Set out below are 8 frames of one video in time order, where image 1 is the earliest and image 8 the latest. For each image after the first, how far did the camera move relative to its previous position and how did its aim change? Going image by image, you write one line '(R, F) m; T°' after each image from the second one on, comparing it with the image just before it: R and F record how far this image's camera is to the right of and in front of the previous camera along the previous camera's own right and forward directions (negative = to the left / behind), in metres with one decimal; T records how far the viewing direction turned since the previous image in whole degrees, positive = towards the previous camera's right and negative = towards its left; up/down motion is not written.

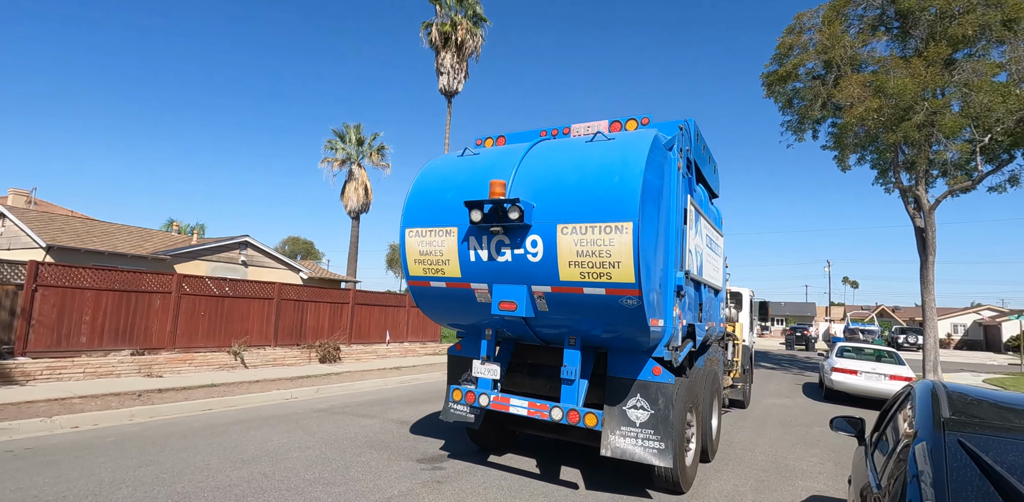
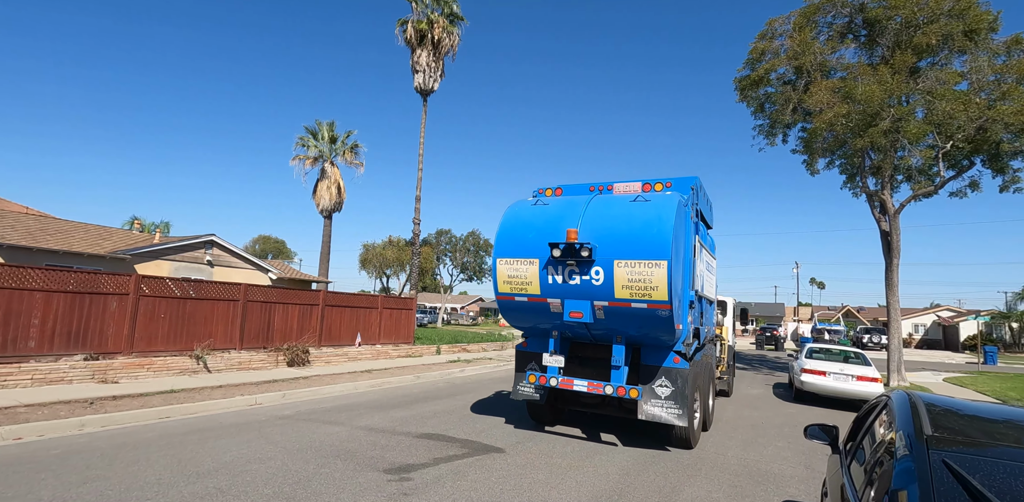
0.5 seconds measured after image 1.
(0.0, +0.2) m; +3°
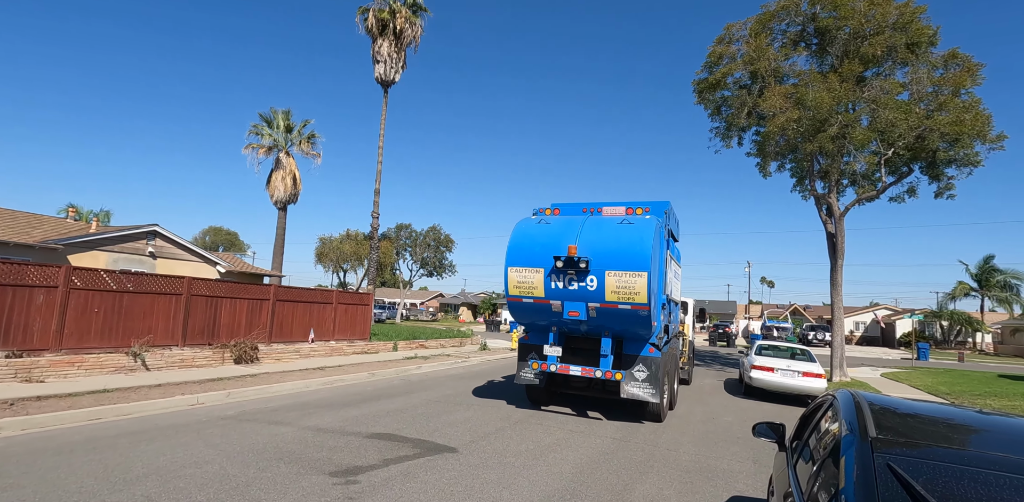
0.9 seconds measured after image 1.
(+0.1, +0.1) m; +4°
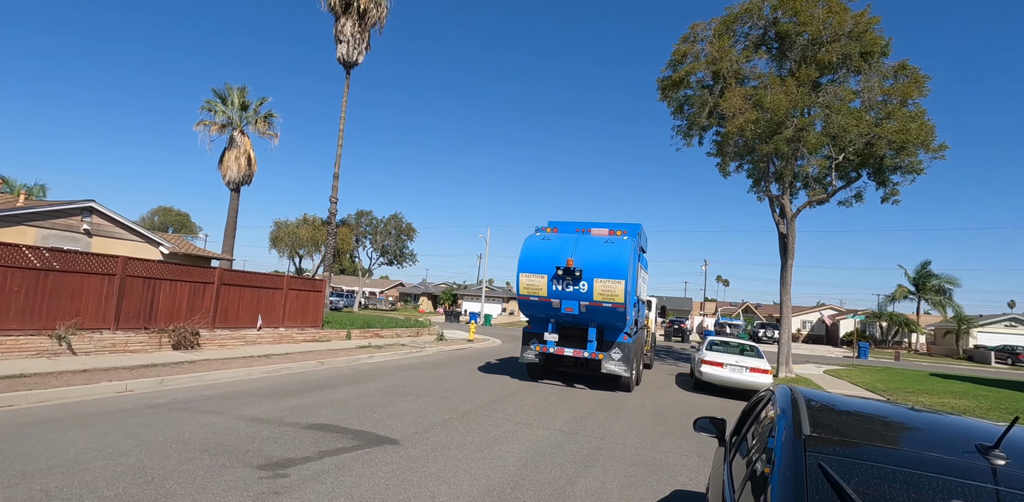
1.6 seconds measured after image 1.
(+0.2, +0.2) m; +4°
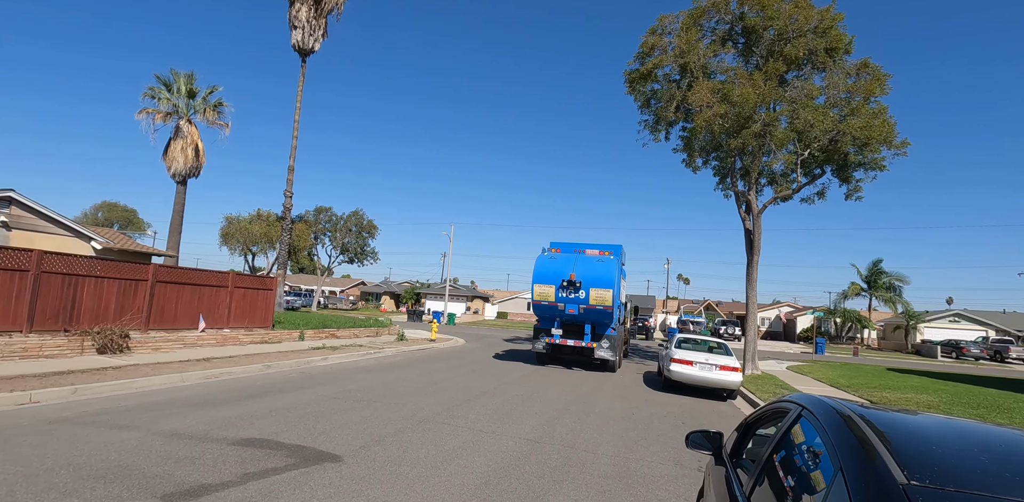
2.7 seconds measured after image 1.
(+0.1, +0.7) m; +4°
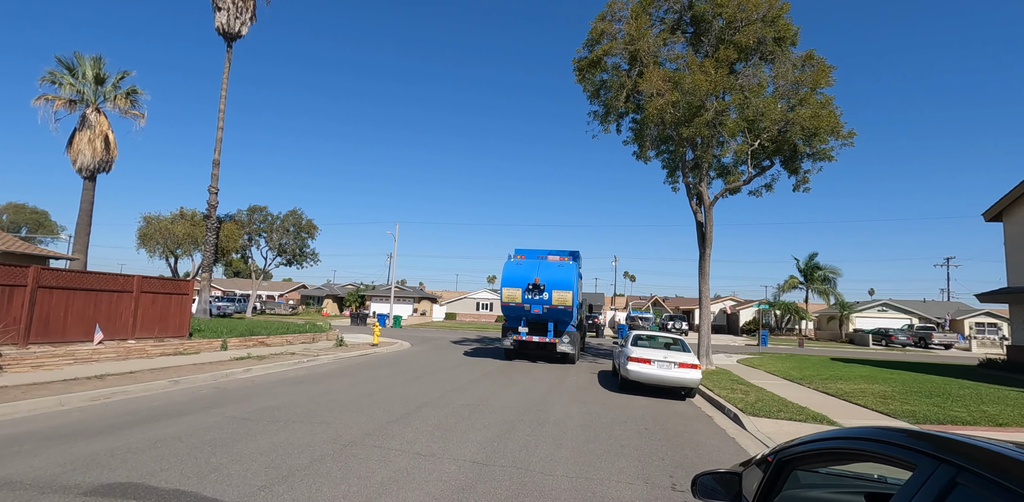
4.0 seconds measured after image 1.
(+0.1, +1.1) m; +6°
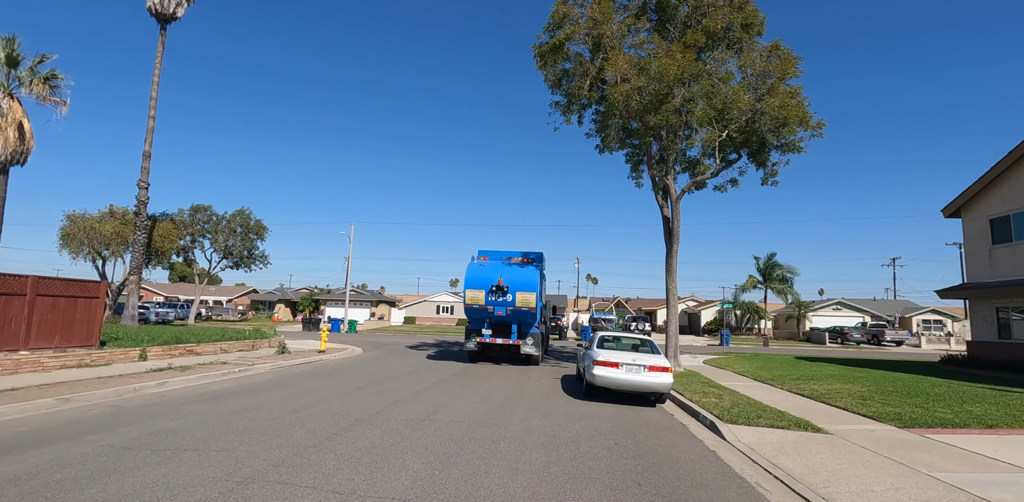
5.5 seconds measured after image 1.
(+0.2, +1.2) m; +4°
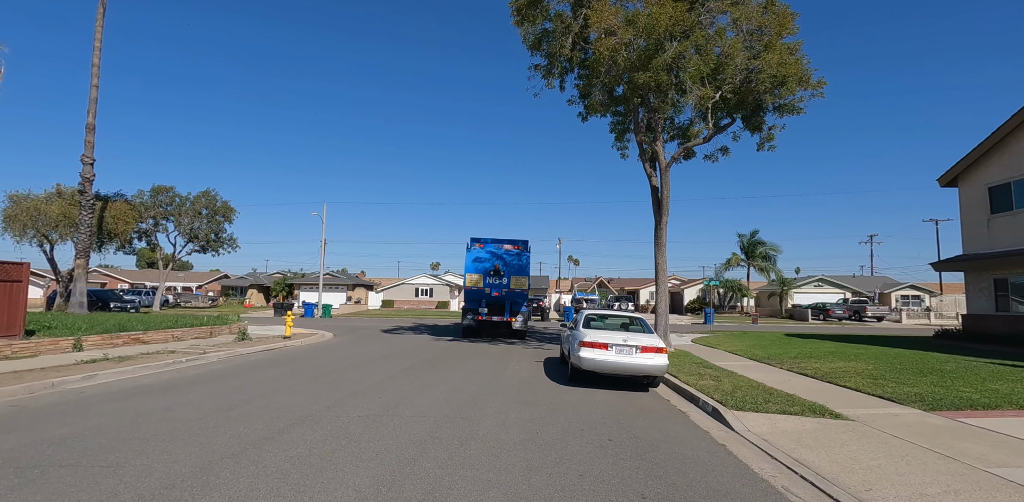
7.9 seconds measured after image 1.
(+0.1, +1.3) m; +2°
